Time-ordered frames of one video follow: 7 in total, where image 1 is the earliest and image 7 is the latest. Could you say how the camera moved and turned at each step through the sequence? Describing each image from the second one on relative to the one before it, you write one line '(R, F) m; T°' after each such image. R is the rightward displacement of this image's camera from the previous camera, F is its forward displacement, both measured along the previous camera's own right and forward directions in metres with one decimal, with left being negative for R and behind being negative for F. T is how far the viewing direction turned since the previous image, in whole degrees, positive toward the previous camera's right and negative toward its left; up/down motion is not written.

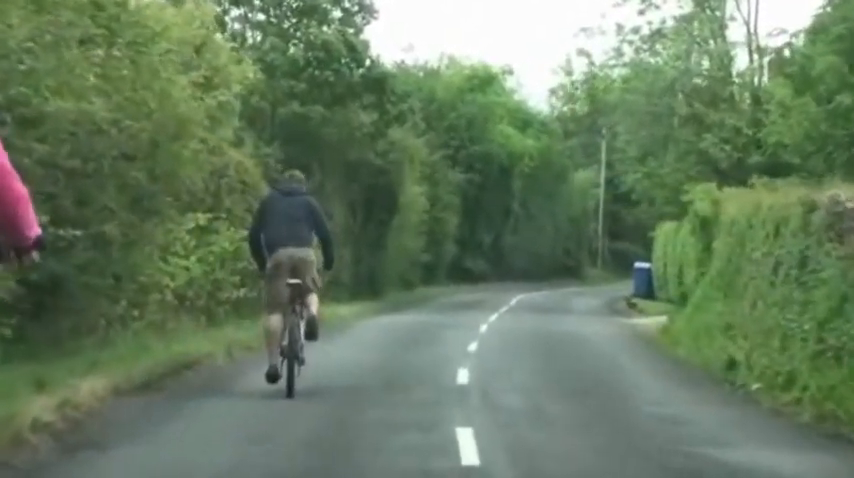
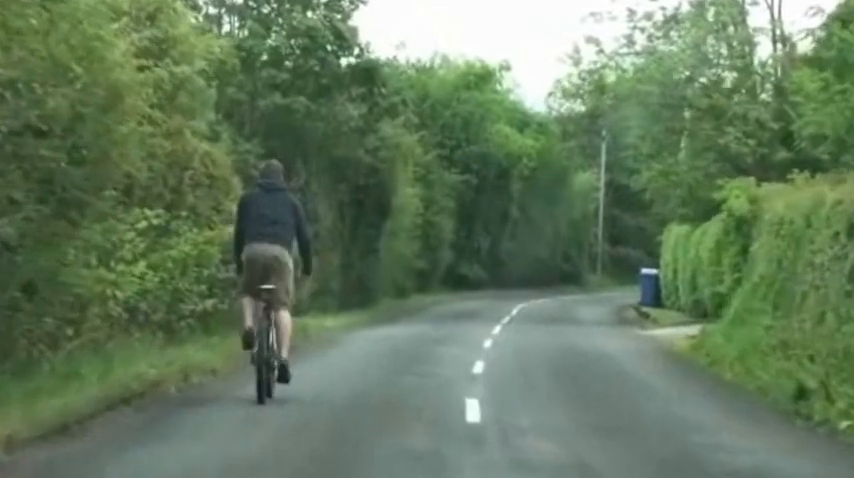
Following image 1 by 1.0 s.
(0.0, +3.3) m; 0°
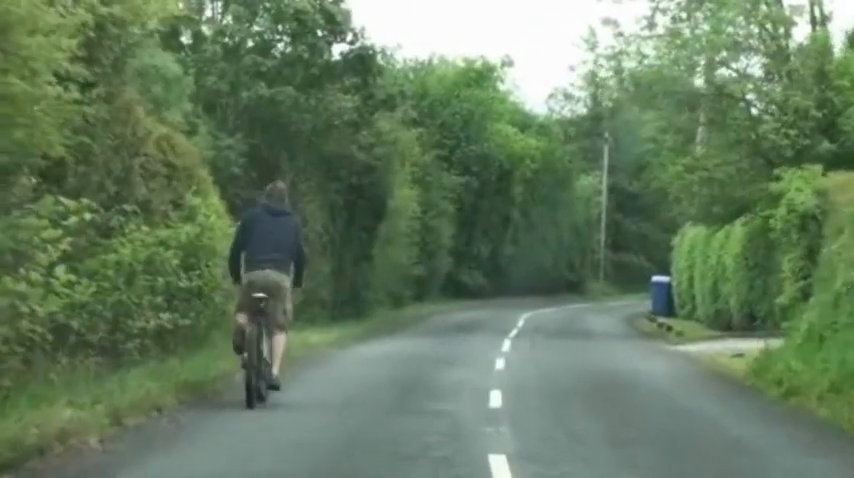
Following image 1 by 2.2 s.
(-0.1, +3.7) m; 0°
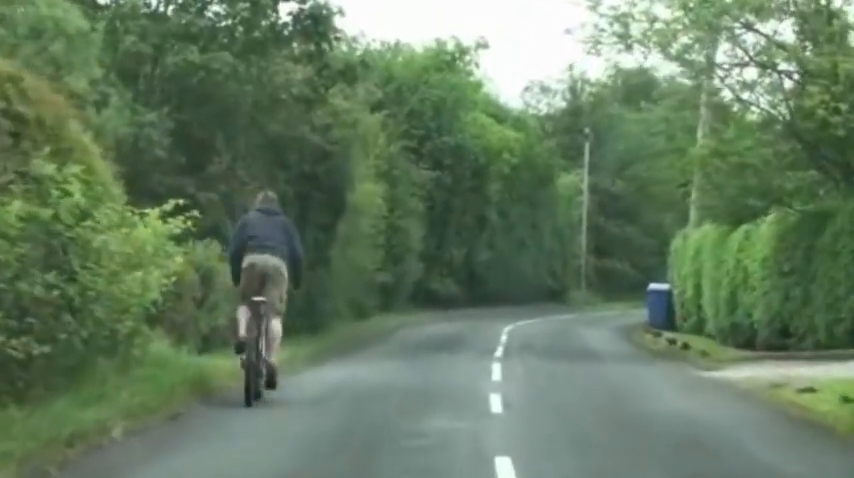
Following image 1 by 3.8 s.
(0.0, +5.8) m; +1°
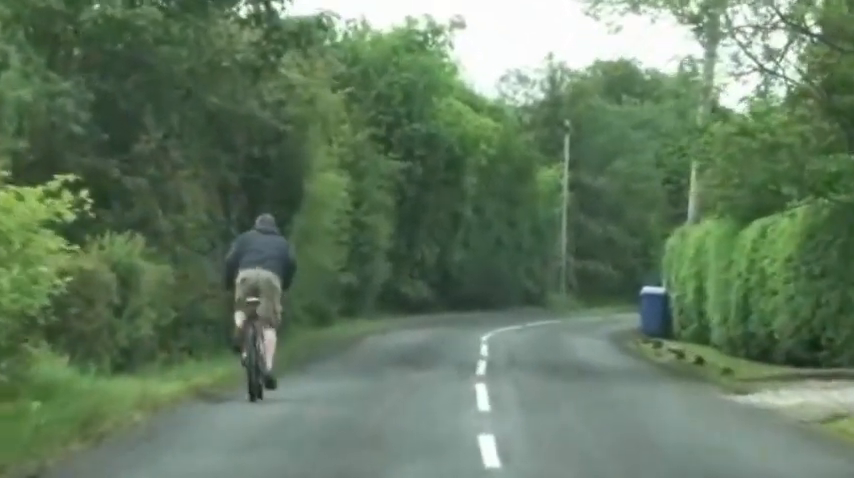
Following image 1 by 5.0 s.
(0.0, +4.2) m; +1°
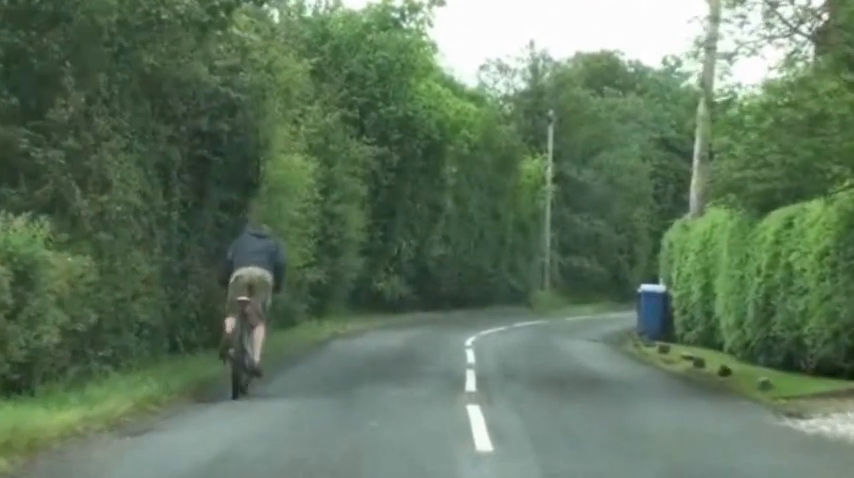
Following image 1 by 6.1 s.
(0.0, +3.6) m; +1°
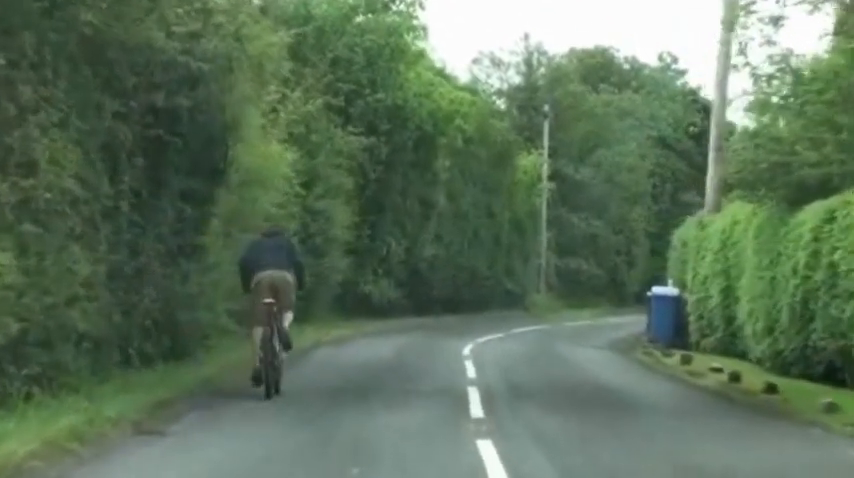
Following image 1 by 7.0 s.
(0.0, +3.0) m; 0°
